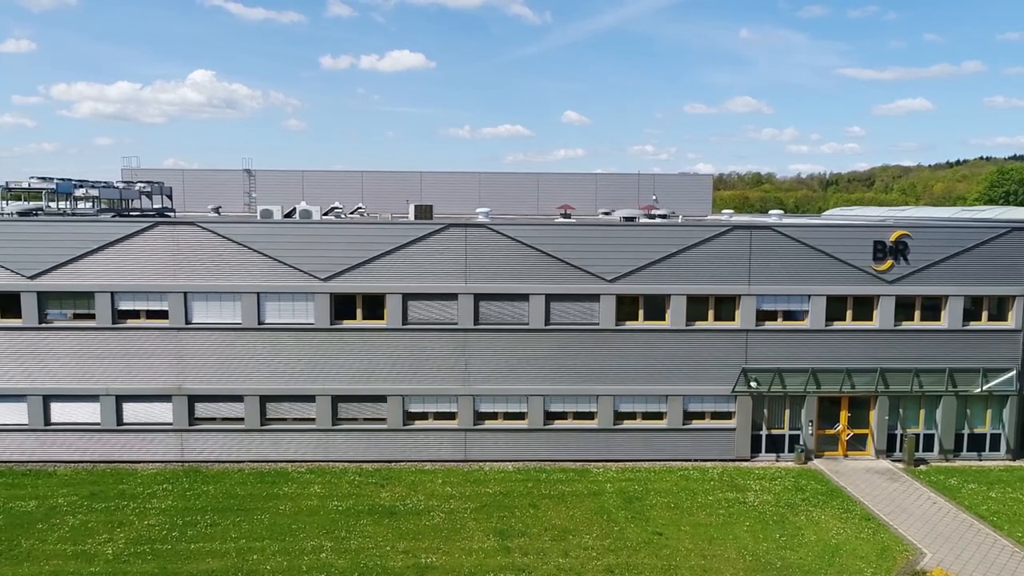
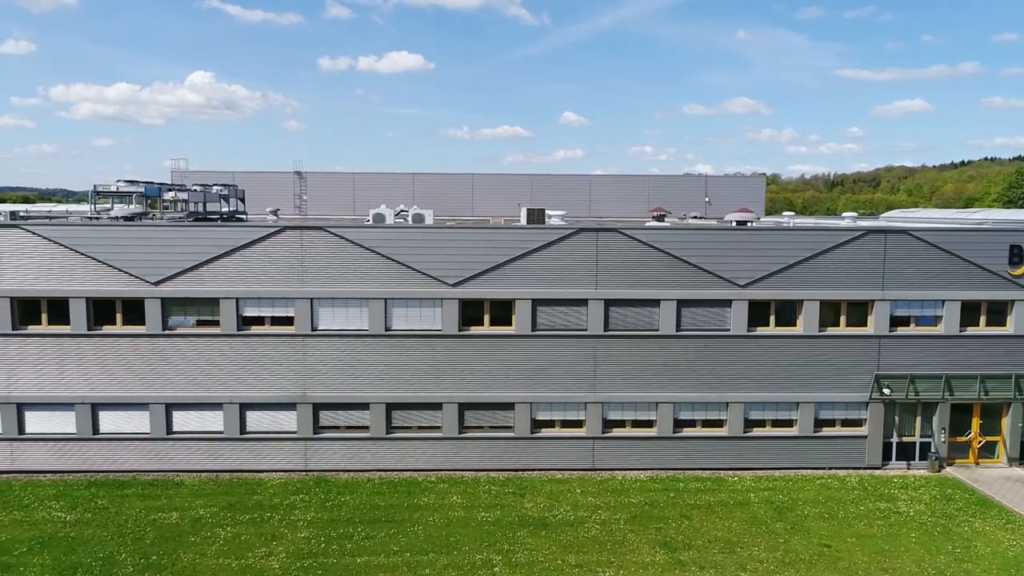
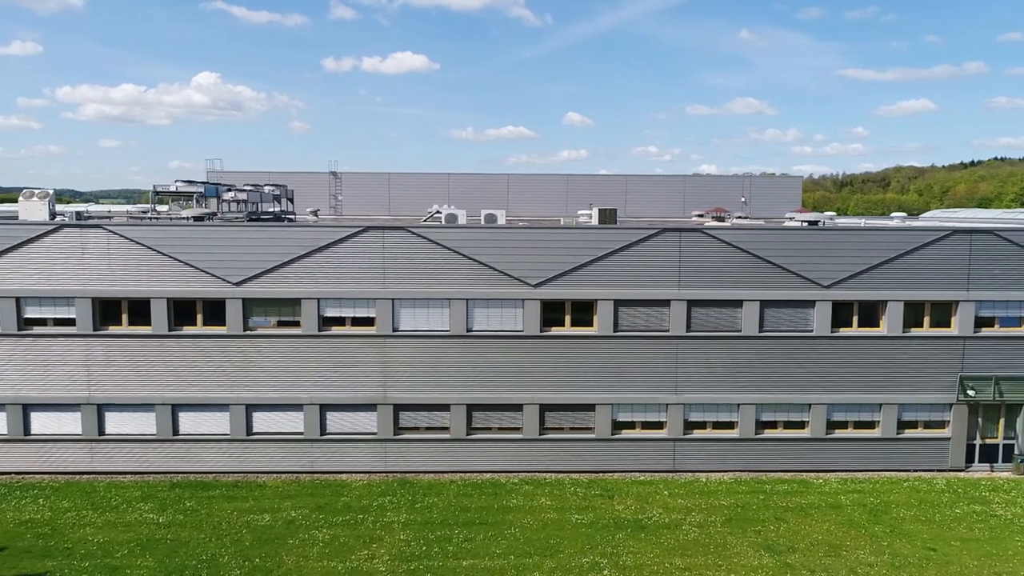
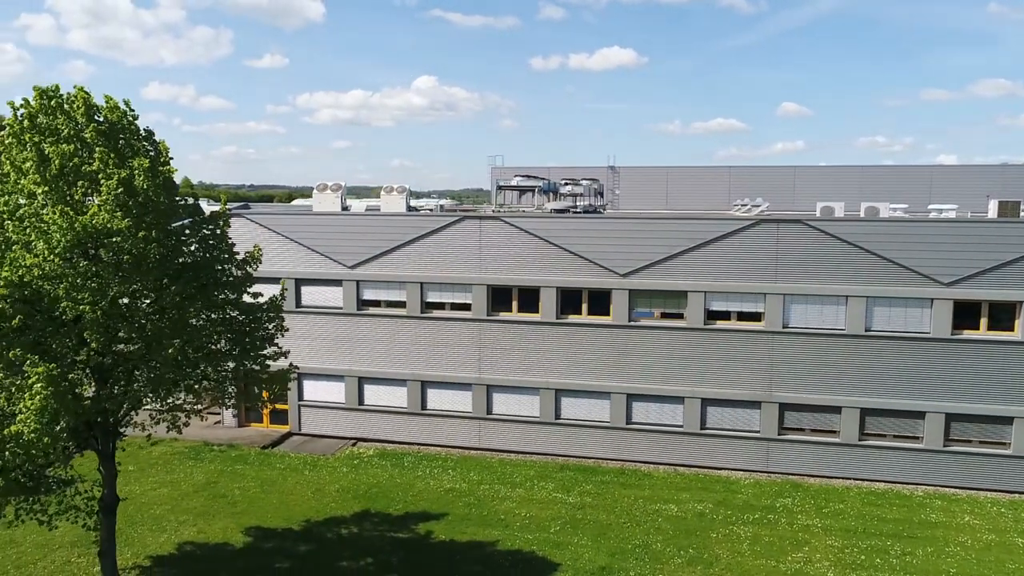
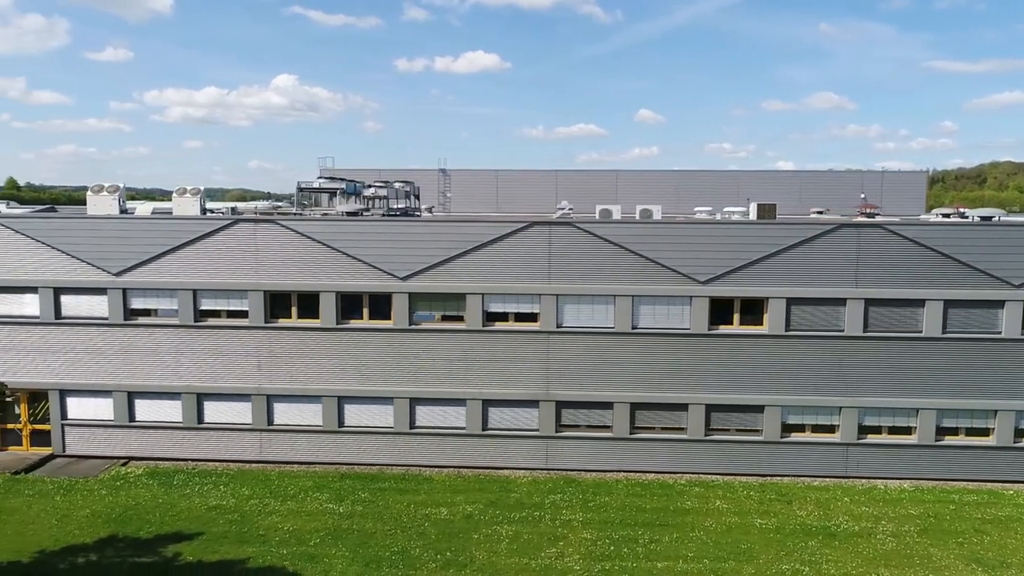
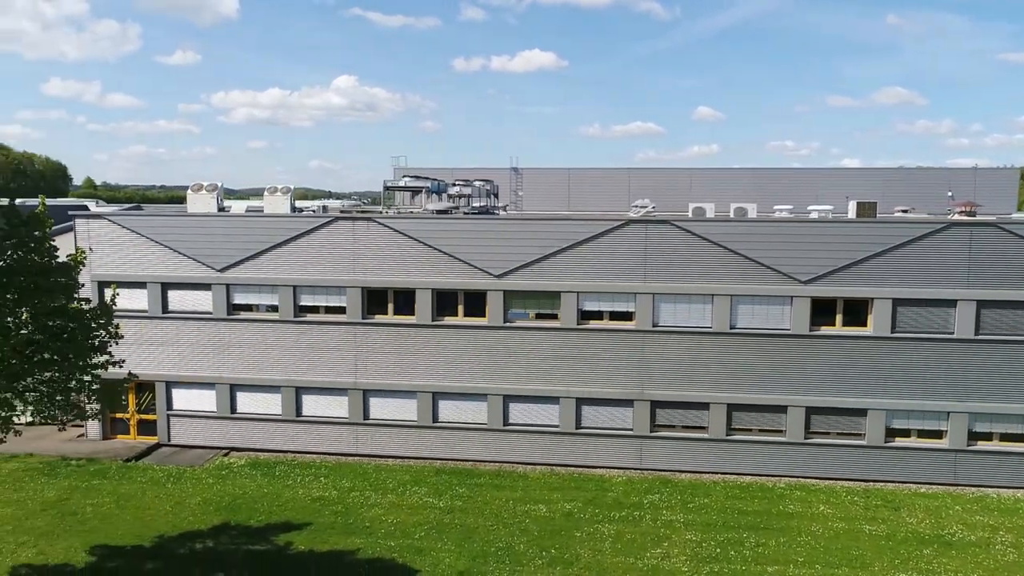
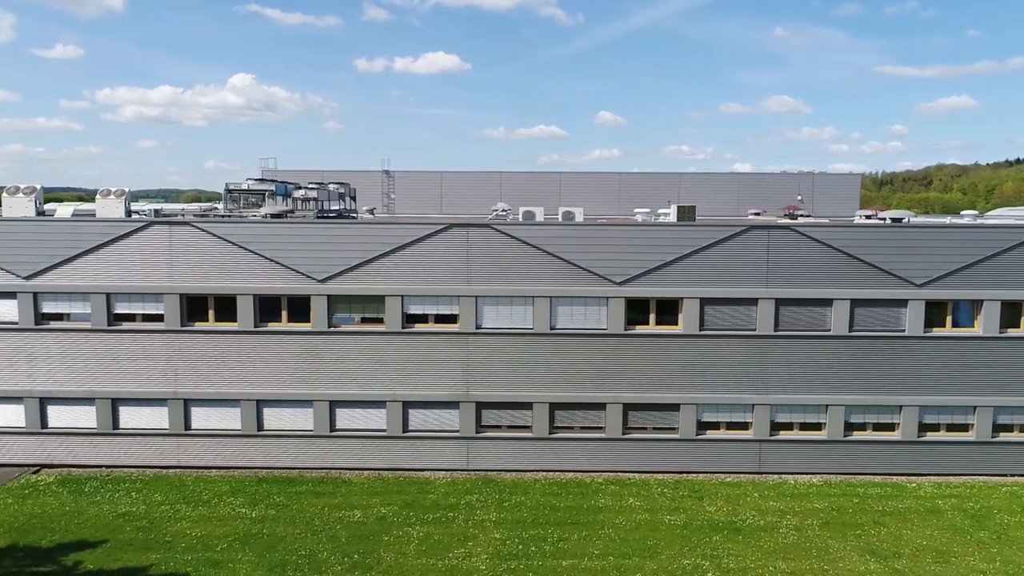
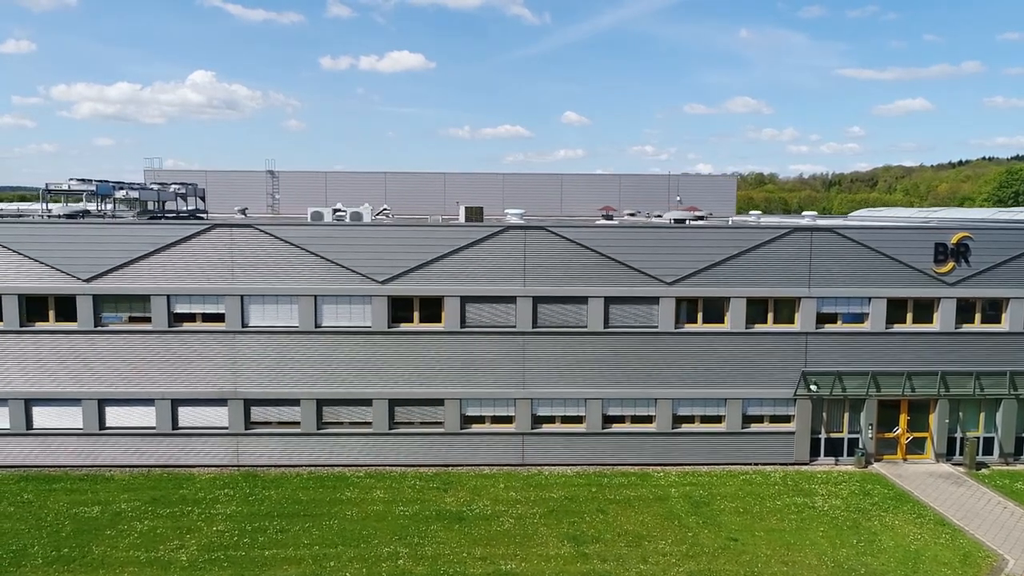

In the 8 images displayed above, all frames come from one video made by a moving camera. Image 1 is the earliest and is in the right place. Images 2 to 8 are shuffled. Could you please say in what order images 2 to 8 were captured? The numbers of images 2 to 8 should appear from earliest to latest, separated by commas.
8, 2, 3, 7, 5, 6, 4
